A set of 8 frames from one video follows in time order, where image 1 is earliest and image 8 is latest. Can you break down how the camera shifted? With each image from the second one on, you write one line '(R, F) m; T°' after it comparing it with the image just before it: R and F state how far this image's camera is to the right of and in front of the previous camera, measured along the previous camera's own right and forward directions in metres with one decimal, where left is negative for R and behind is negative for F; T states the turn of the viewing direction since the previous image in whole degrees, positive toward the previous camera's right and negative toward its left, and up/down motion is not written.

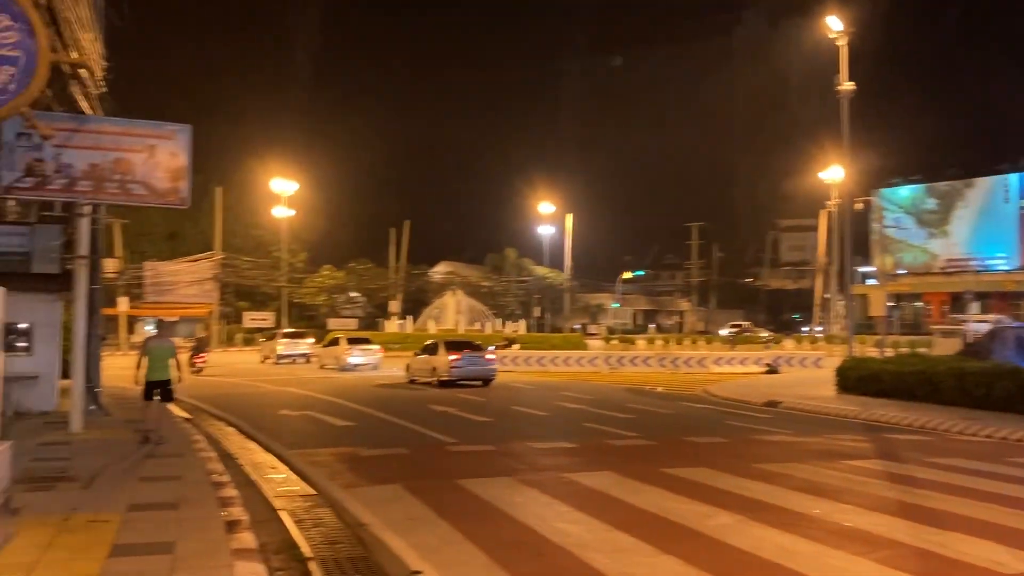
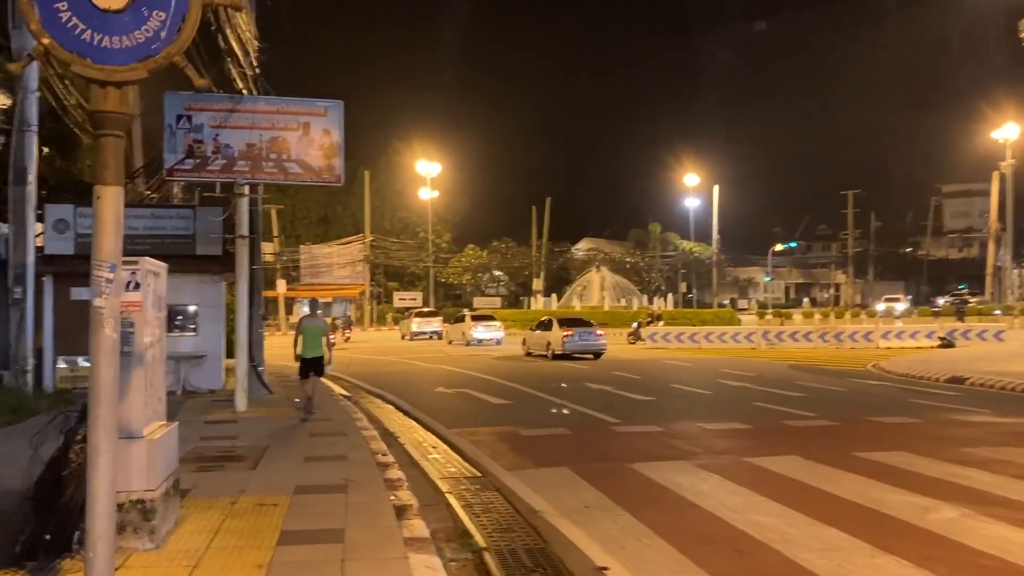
(-0.3, +0.7) m; -9°
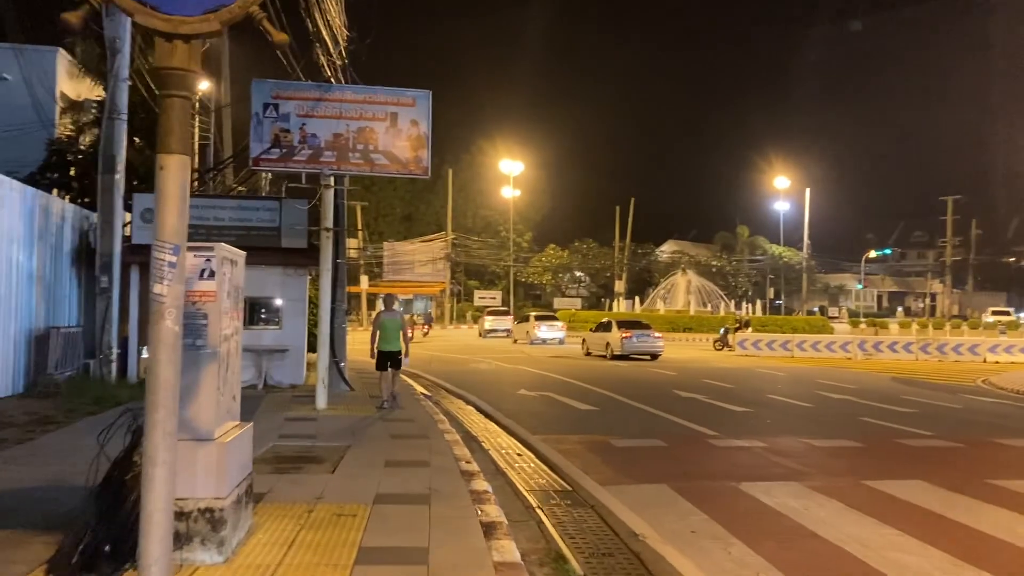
(-0.2, +0.7) m; -5°
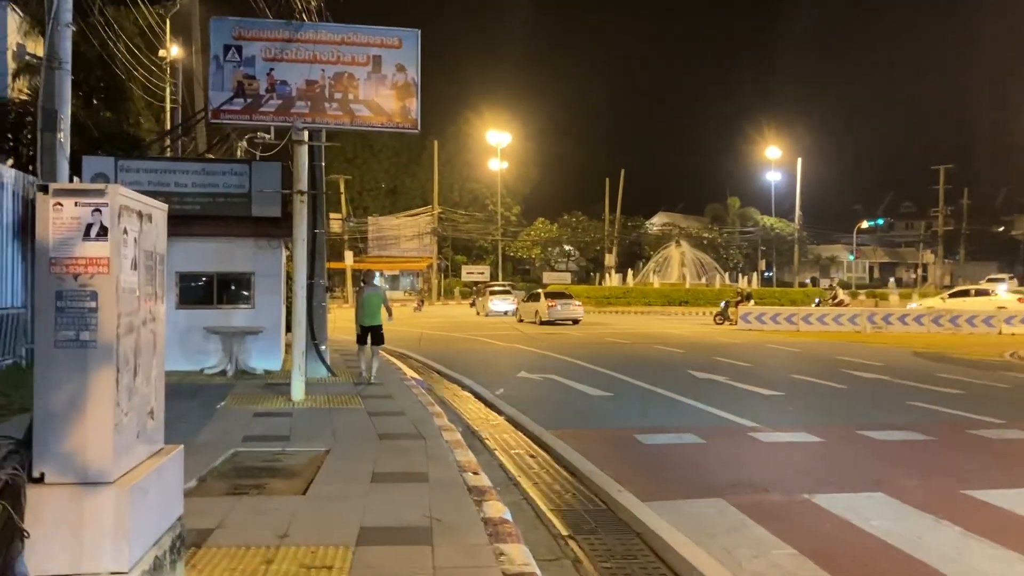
(-0.2, +1.8) m; +1°
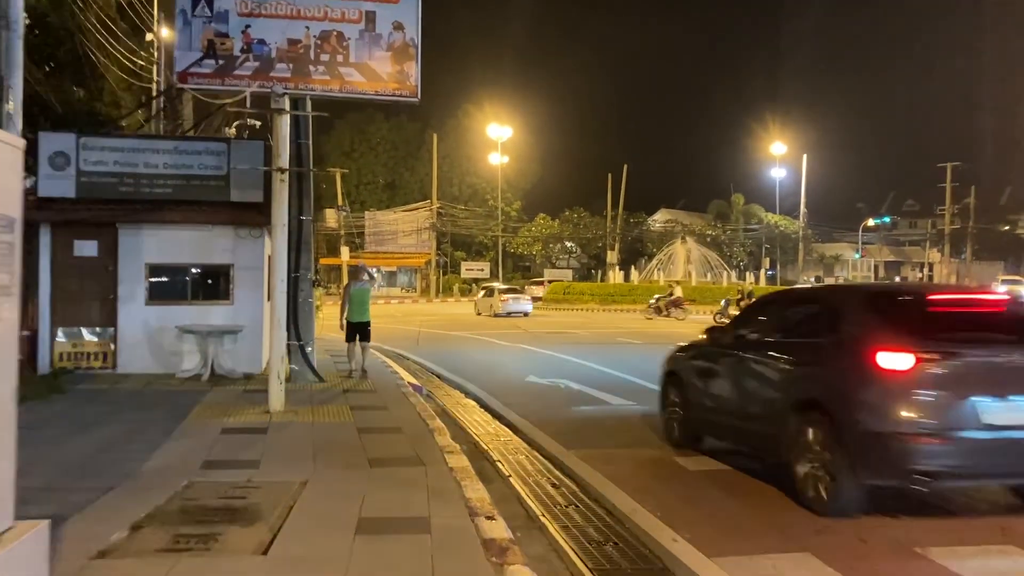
(-0.2, +1.6) m; 0°
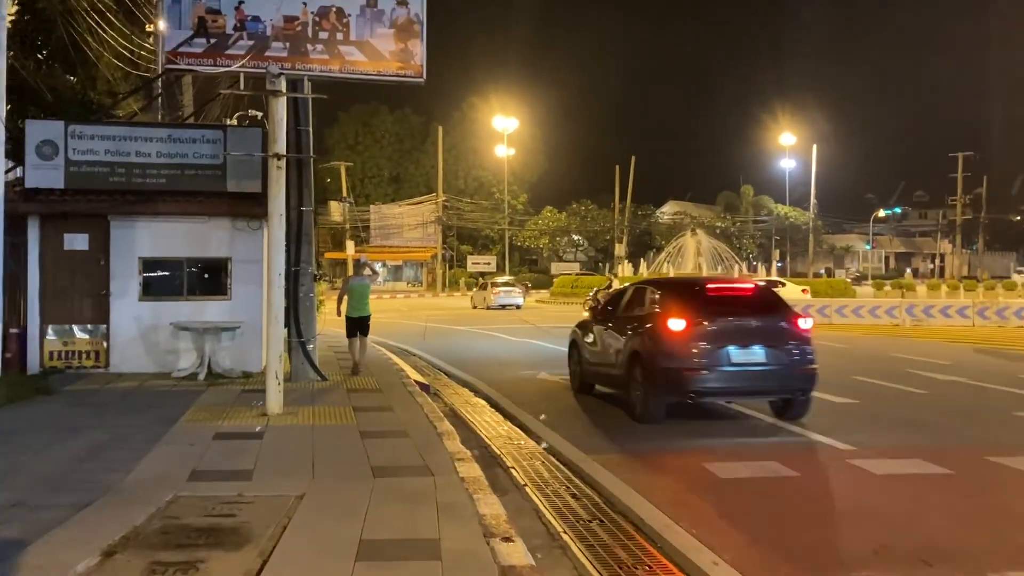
(-0.1, +0.7) m; 0°
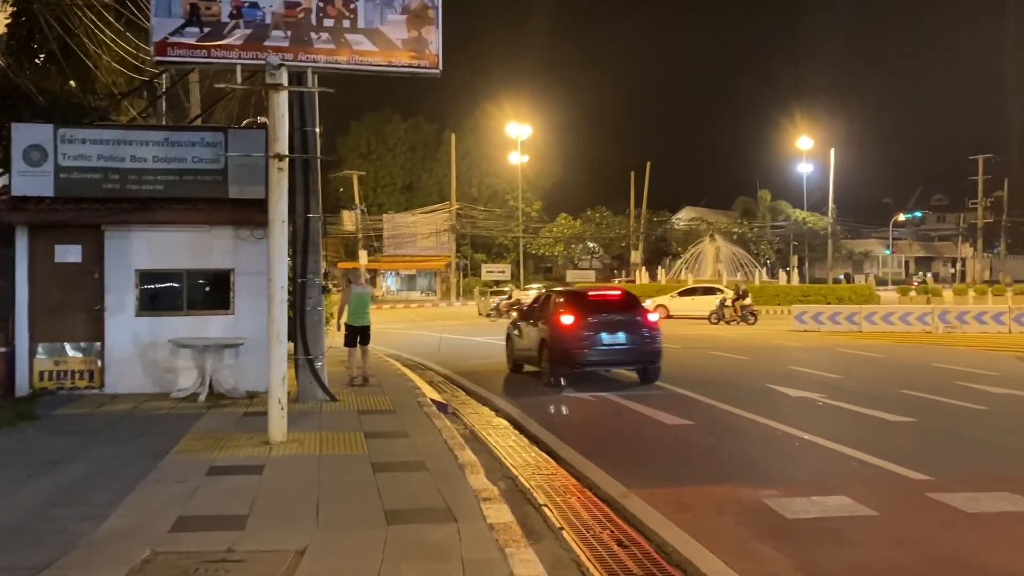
(-0.1, +0.9) m; -1°
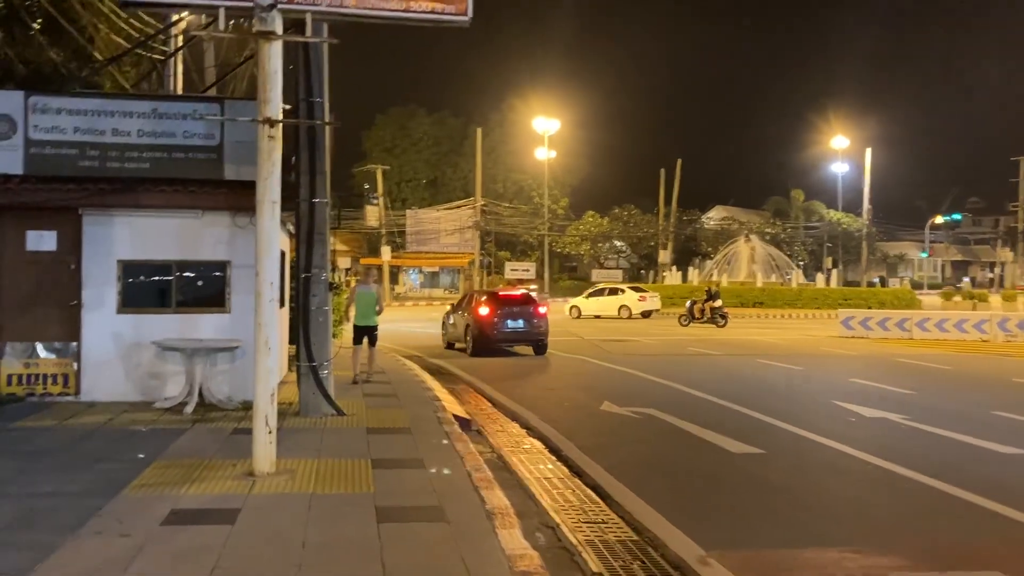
(-0.2, +1.6) m; -1°
